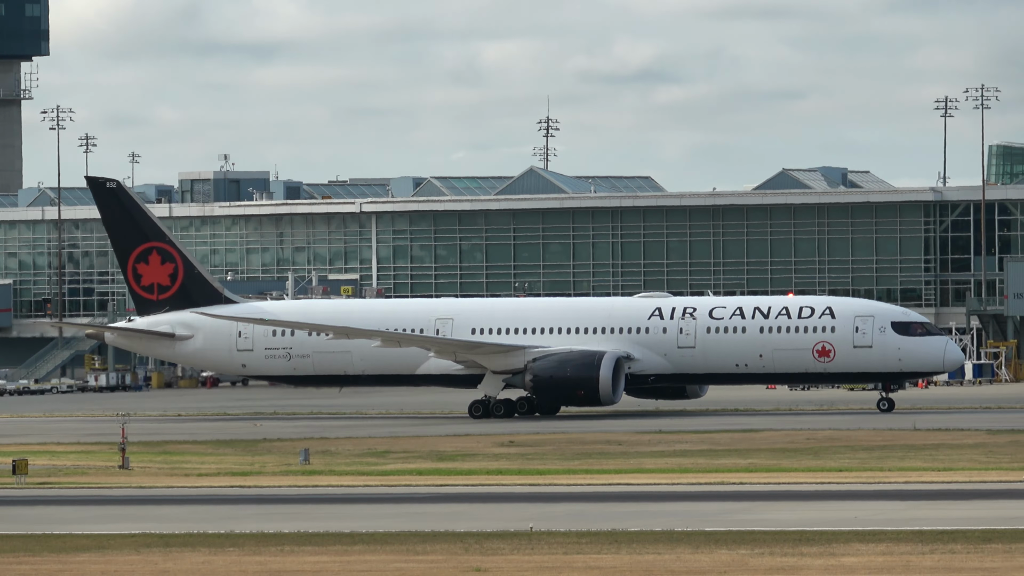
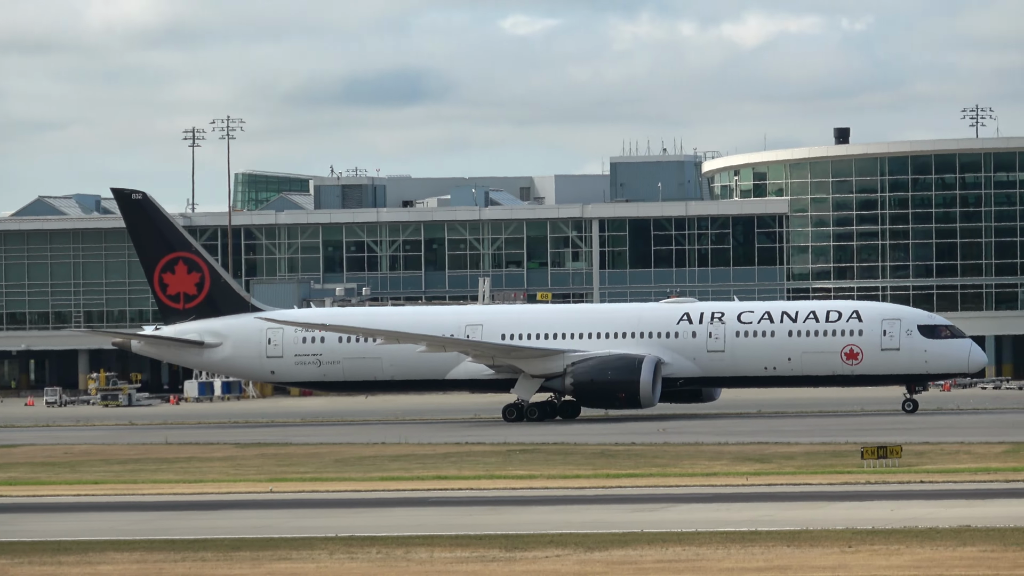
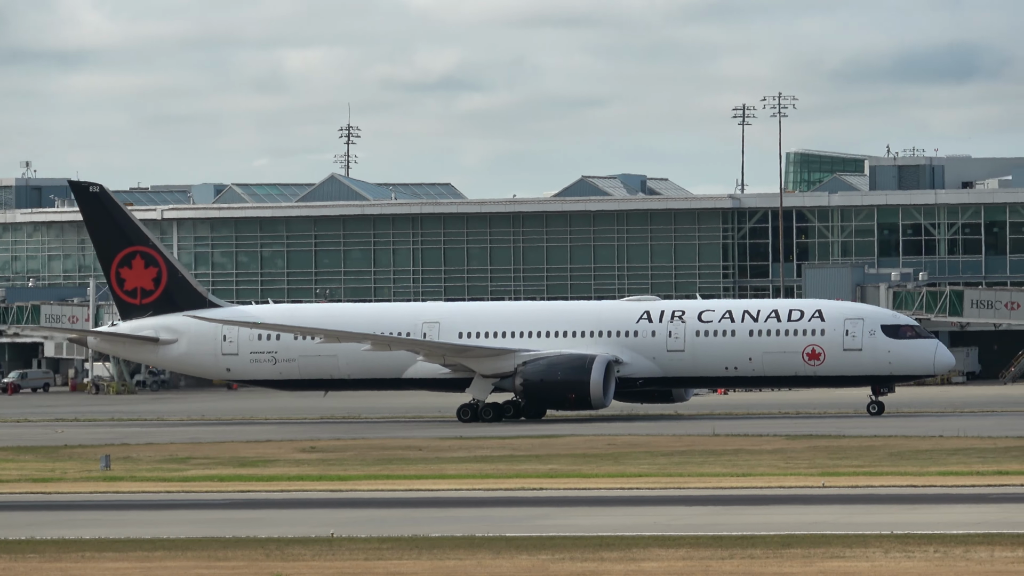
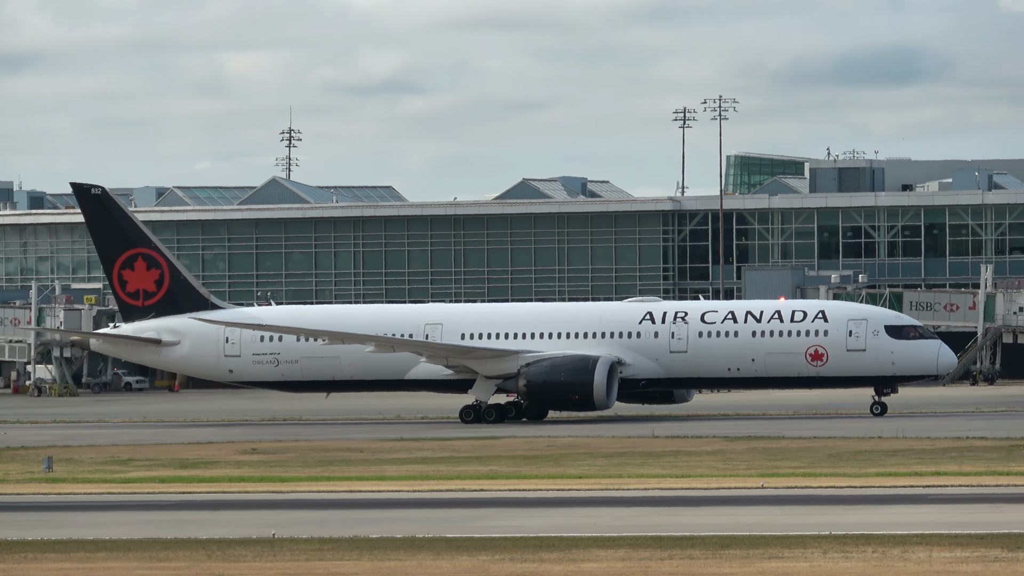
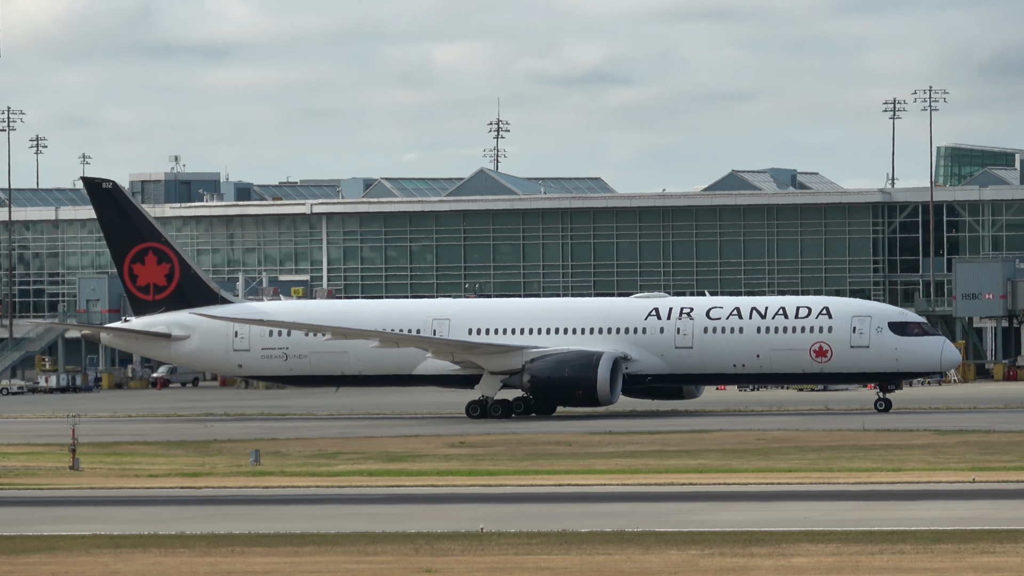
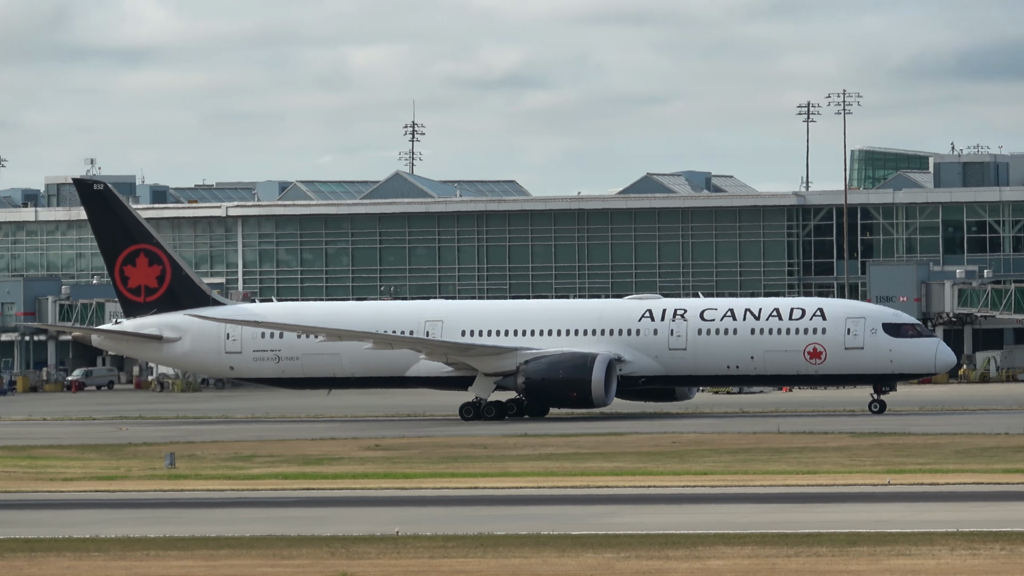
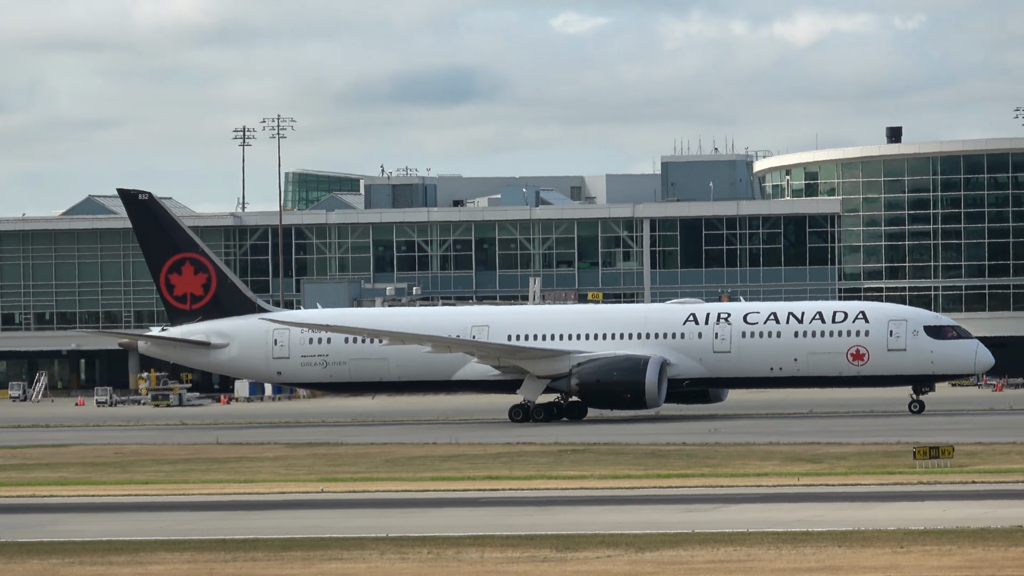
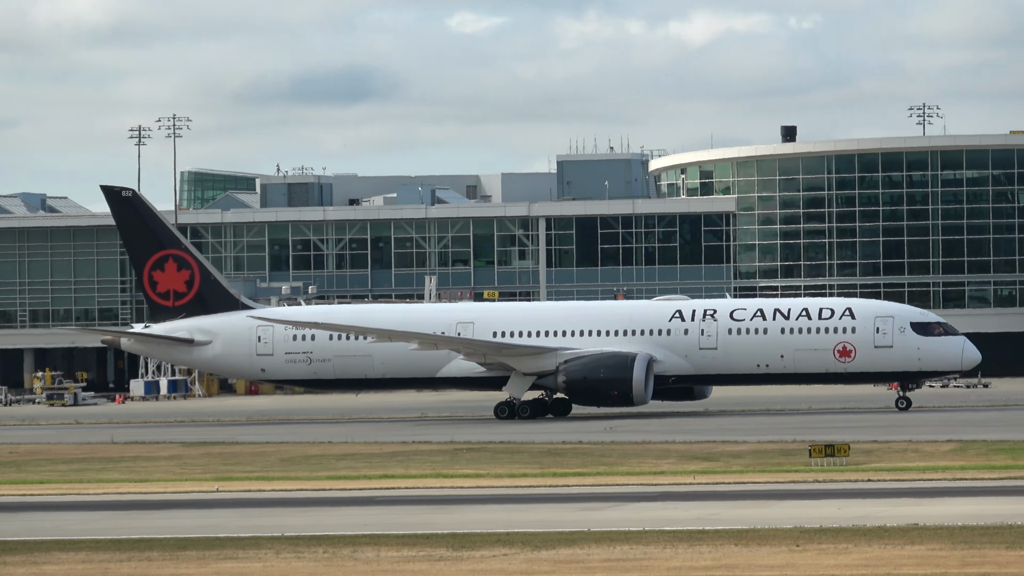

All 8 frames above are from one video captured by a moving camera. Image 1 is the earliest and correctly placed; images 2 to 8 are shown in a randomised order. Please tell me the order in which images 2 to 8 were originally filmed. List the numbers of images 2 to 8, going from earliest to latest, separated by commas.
5, 6, 3, 4, 7, 2, 8
